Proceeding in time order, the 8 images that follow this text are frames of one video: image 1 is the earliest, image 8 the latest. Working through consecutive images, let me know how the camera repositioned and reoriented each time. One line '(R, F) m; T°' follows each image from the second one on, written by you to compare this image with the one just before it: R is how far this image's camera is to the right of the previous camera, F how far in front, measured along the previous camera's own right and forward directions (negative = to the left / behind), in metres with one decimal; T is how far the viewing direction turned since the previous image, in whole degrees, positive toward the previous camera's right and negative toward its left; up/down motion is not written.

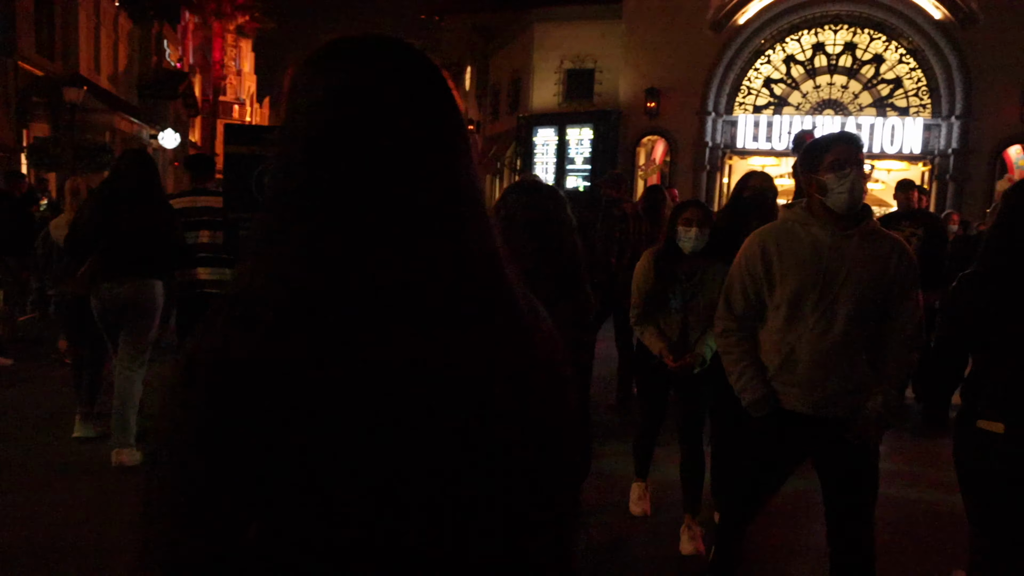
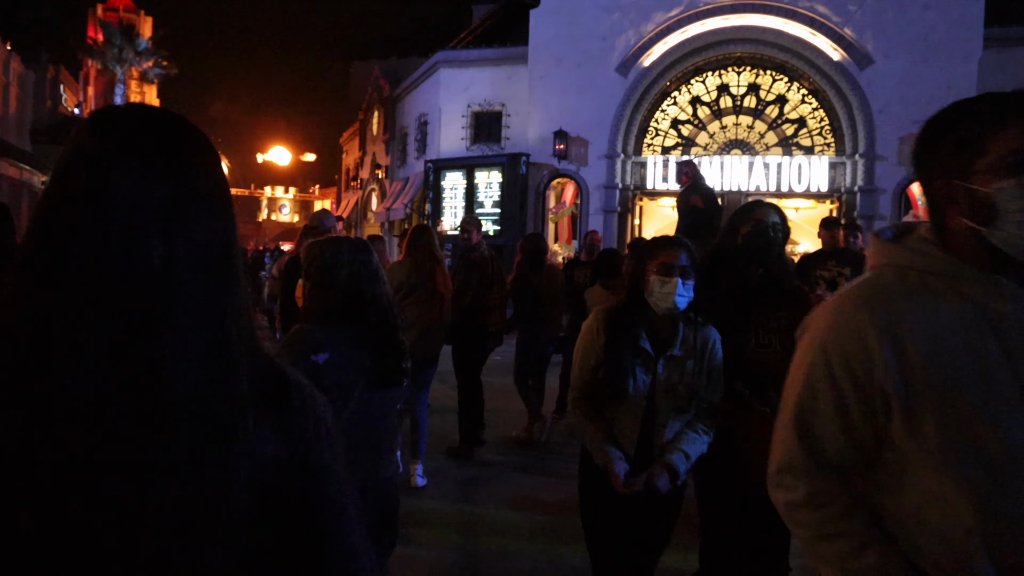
(+0.2, +1.0) m; +6°
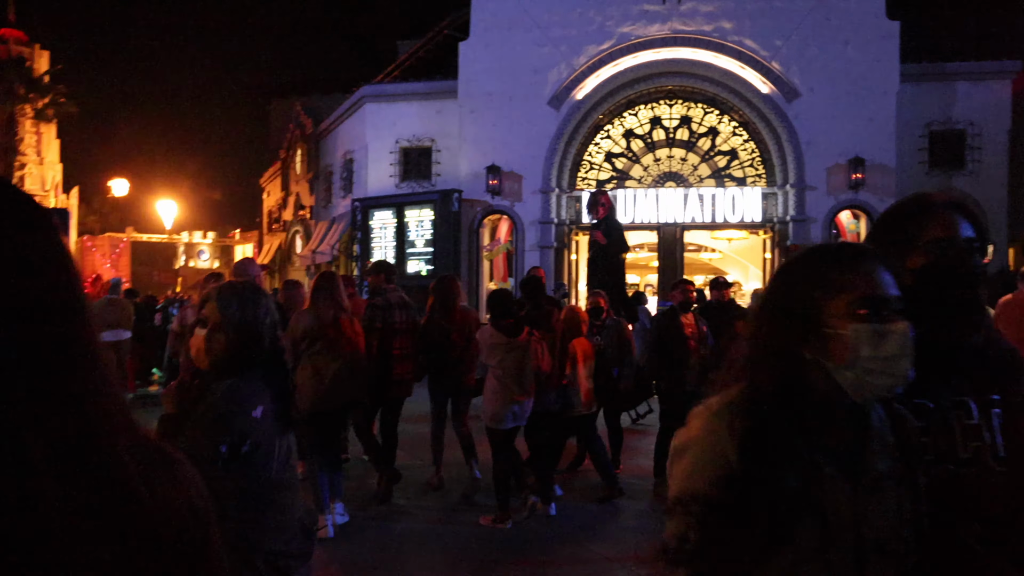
(-0.3, +0.6) m; +6°
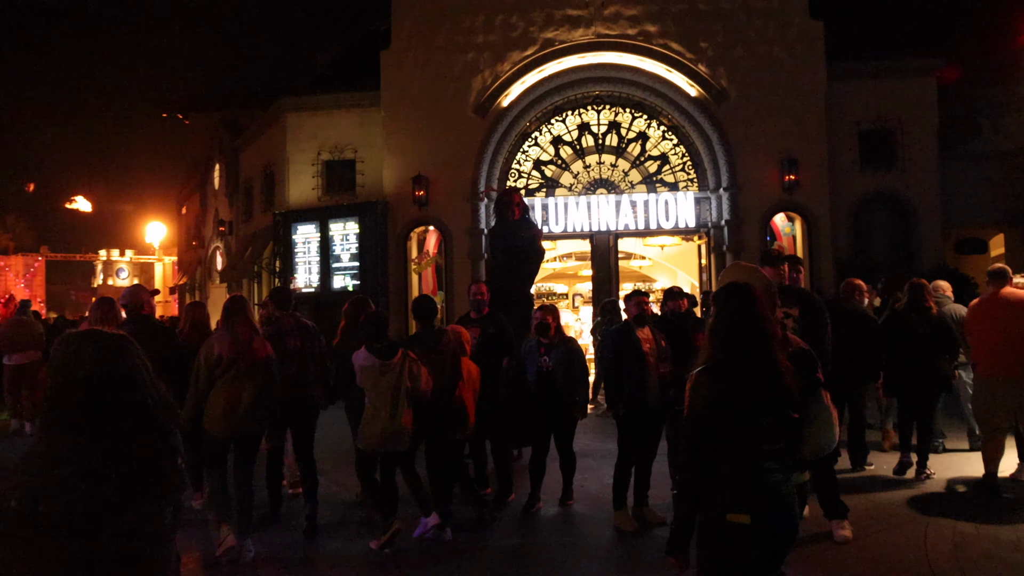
(+0.4, +0.7) m; +4°
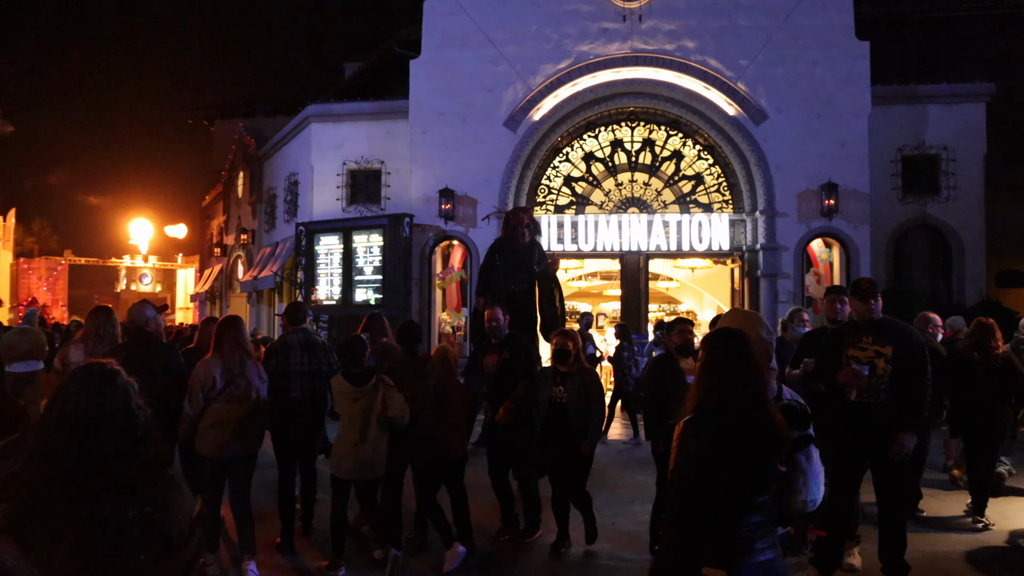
(-0.2, +0.5) m; -1°
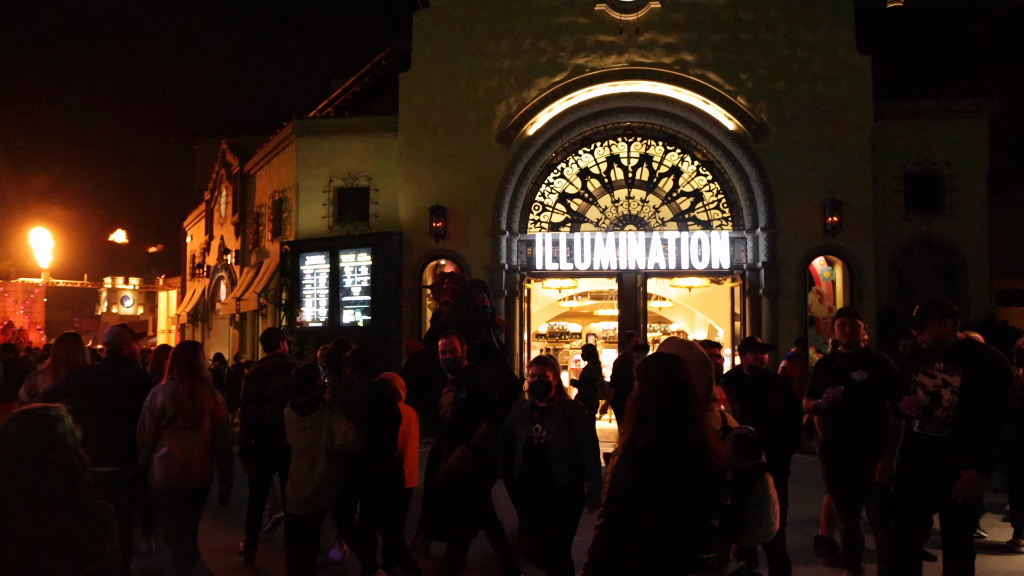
(-0.2, +0.6) m; +1°
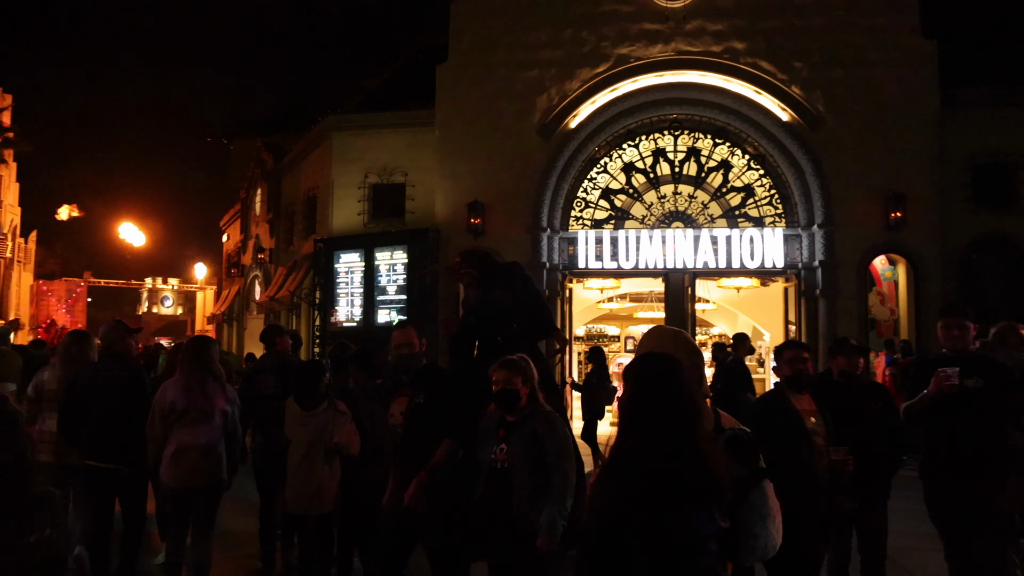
(-0.1, +0.7) m; -3°
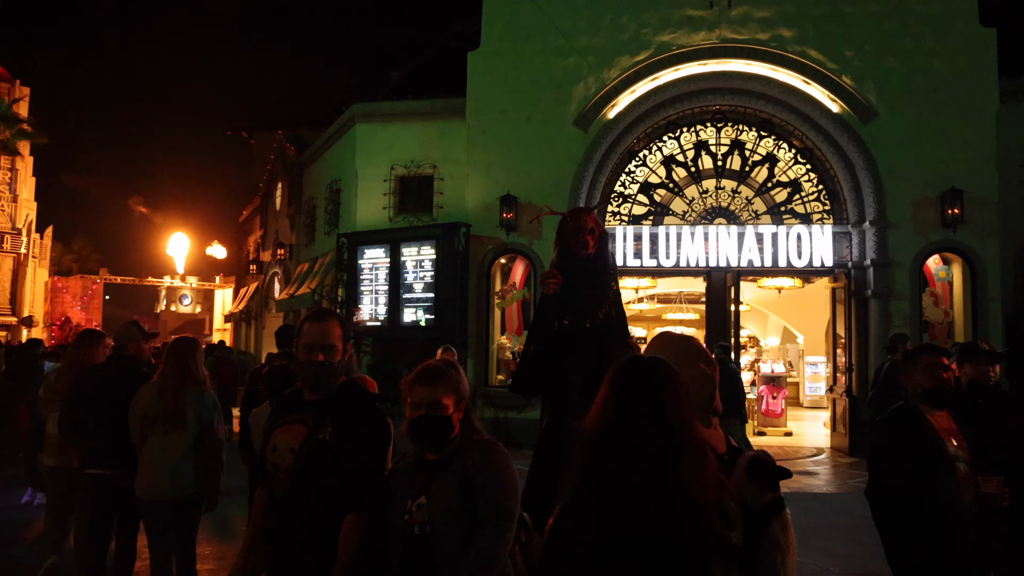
(-0.5, +0.7) m; -1°
